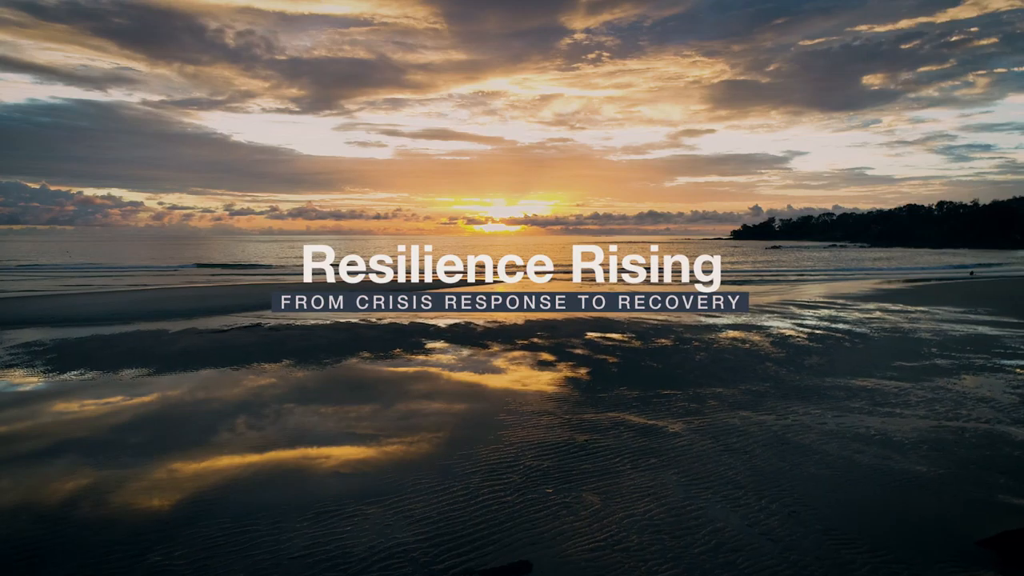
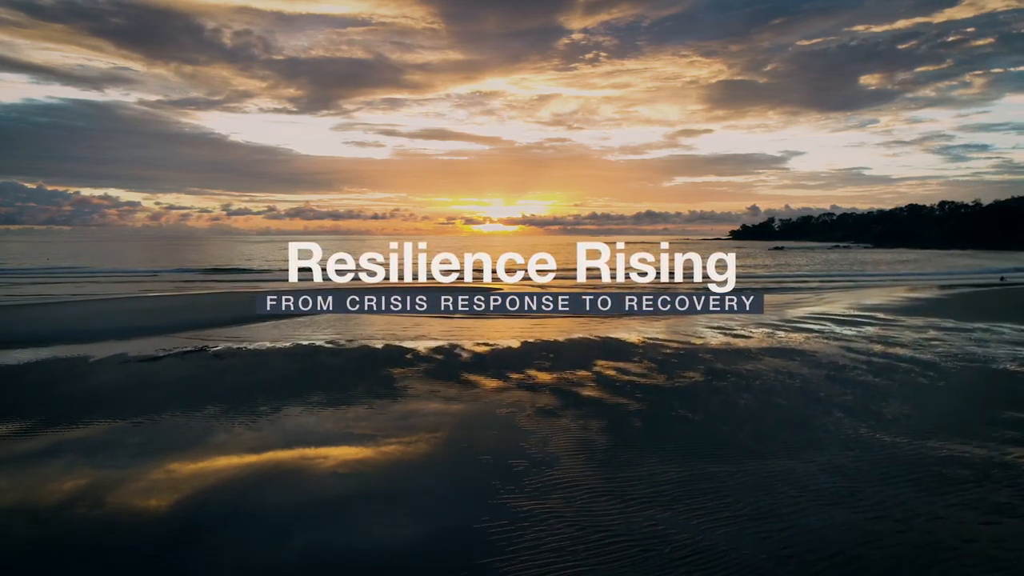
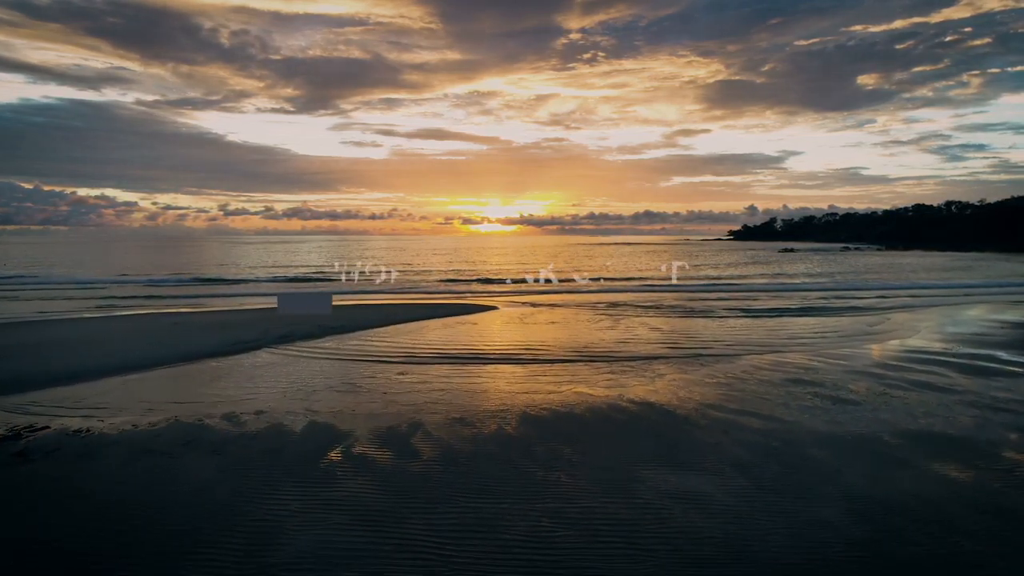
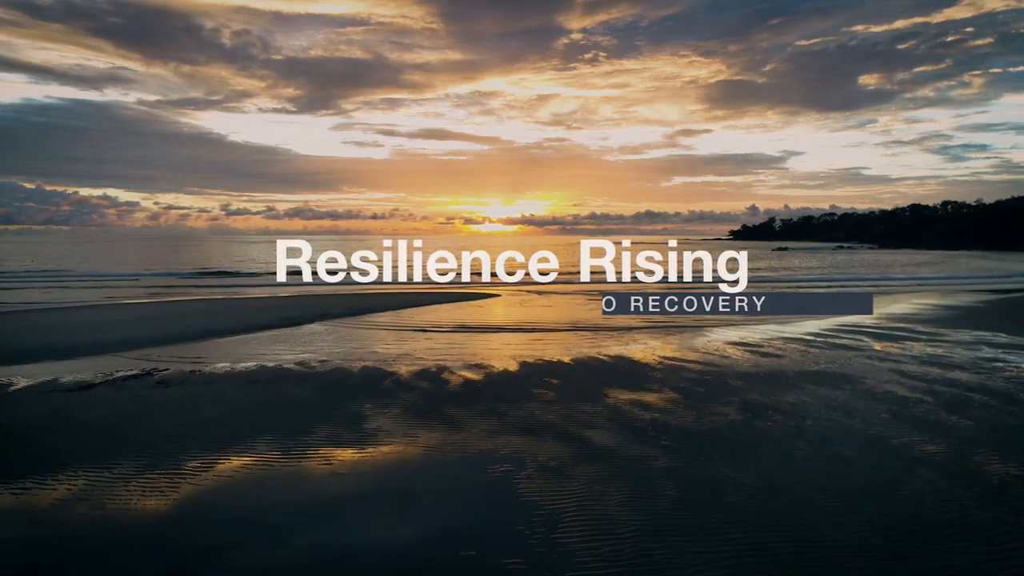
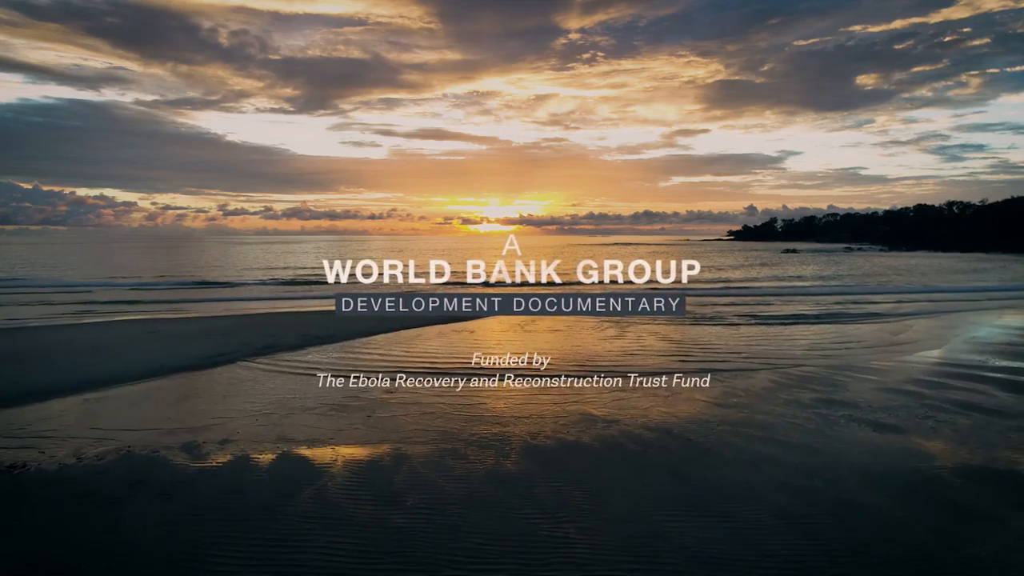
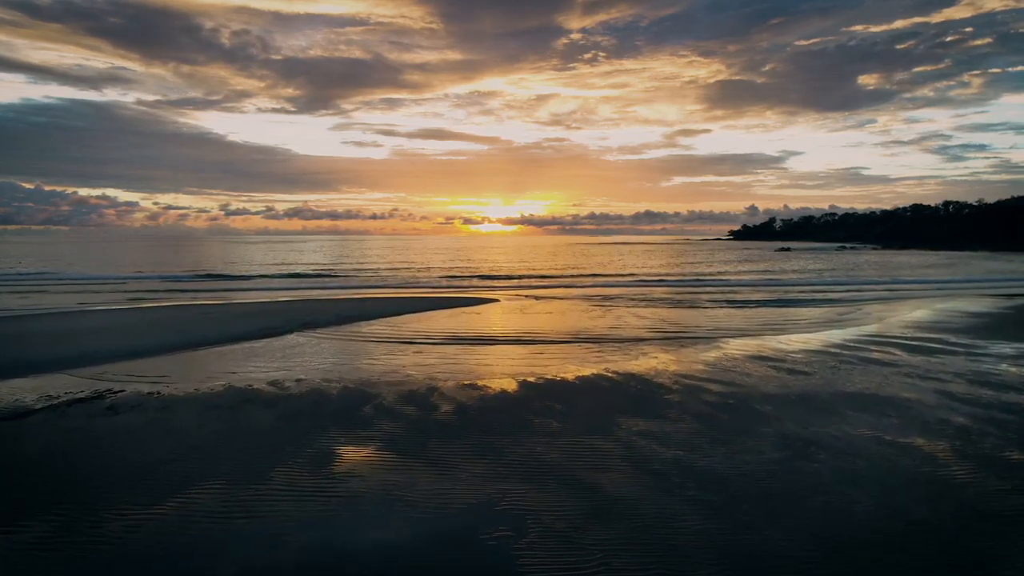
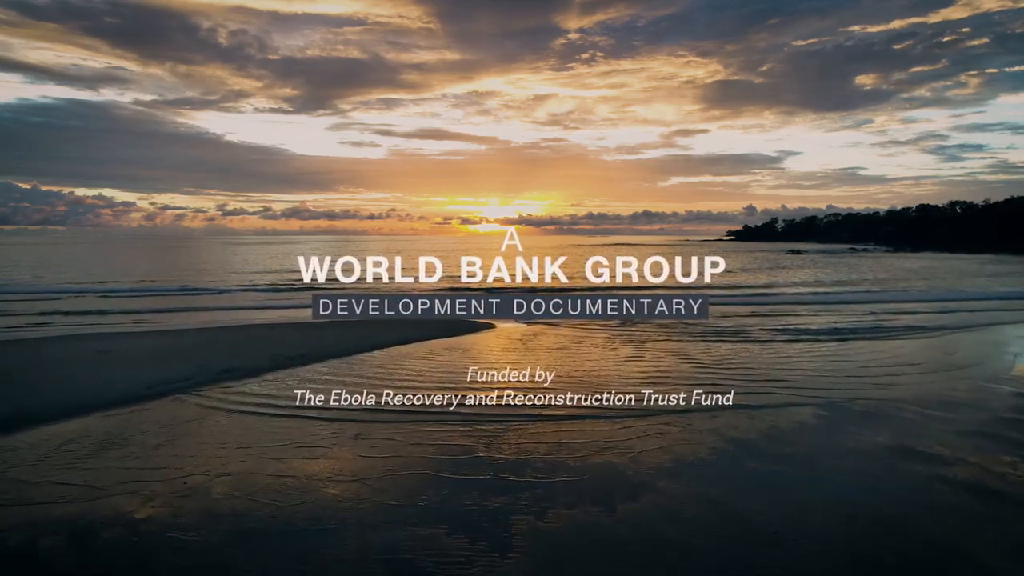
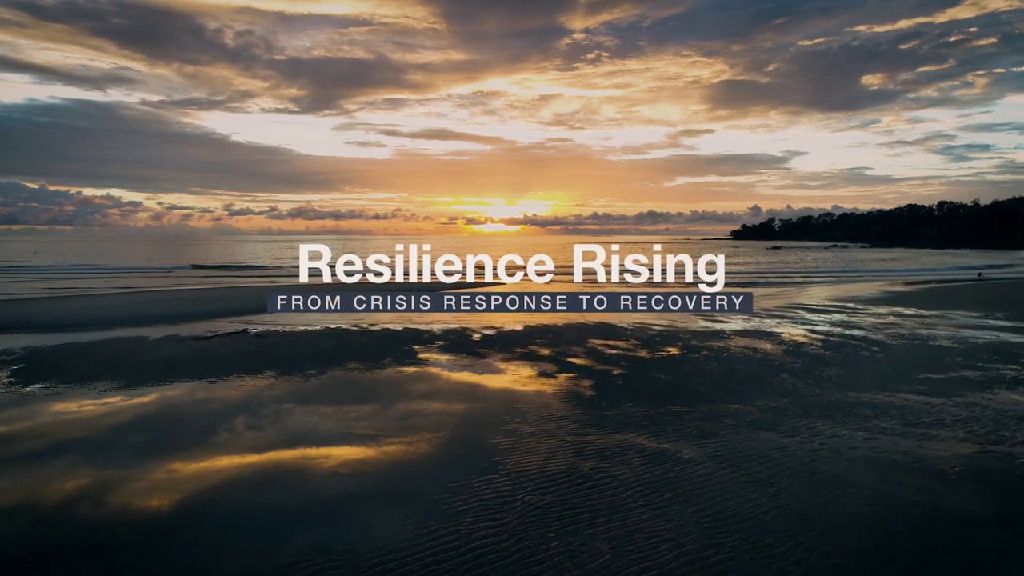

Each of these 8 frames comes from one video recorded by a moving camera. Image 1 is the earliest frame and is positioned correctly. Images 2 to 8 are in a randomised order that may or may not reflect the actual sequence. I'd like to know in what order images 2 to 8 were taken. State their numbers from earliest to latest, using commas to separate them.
8, 2, 4, 6, 3, 5, 7
